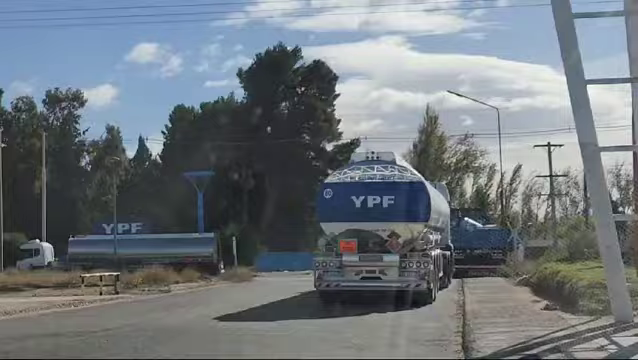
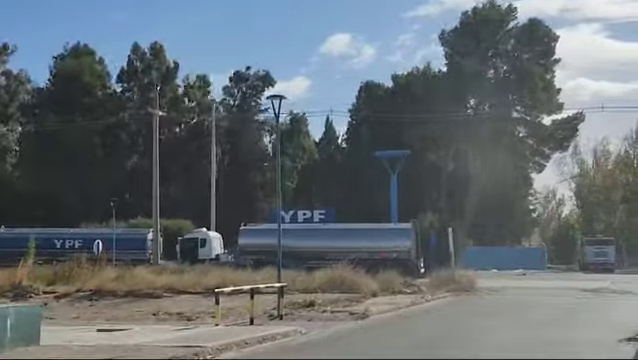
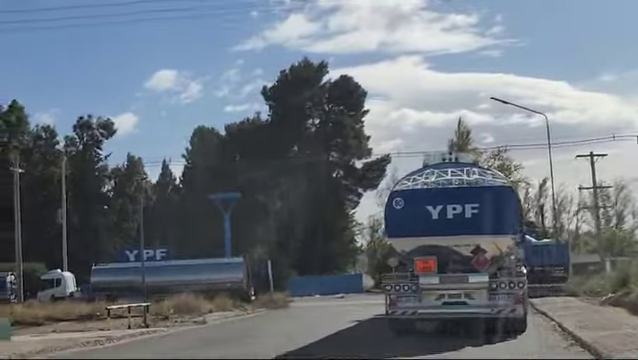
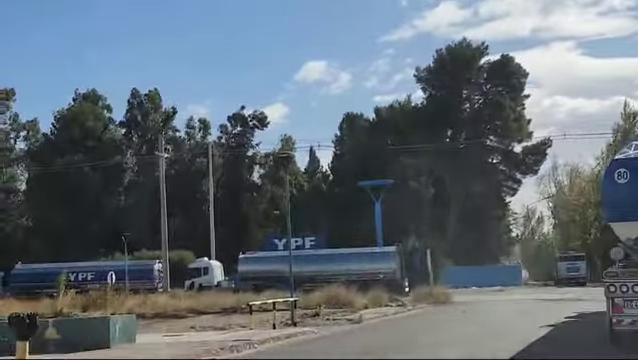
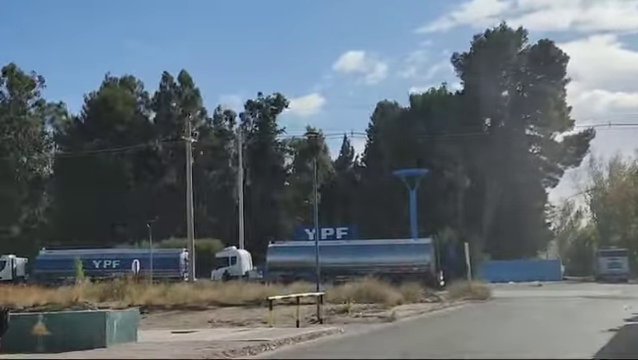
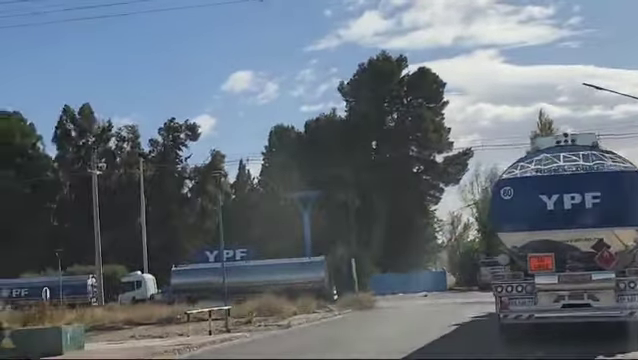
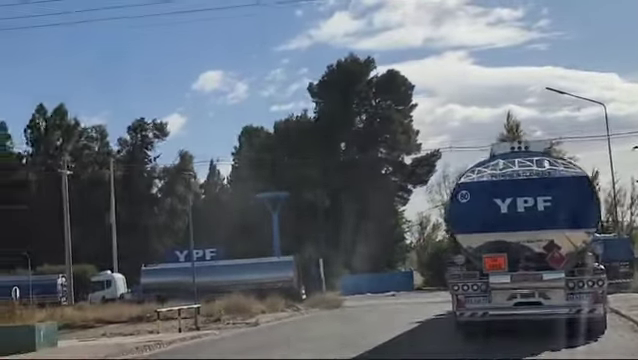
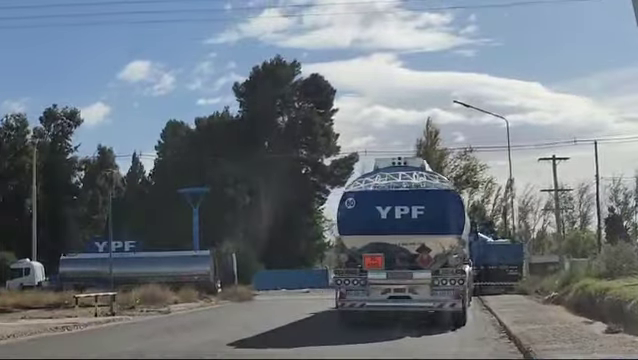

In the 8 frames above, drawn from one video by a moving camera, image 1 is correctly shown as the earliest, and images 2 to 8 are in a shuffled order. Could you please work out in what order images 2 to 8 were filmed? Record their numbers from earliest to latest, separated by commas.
8, 3, 7, 6, 4, 5, 2
